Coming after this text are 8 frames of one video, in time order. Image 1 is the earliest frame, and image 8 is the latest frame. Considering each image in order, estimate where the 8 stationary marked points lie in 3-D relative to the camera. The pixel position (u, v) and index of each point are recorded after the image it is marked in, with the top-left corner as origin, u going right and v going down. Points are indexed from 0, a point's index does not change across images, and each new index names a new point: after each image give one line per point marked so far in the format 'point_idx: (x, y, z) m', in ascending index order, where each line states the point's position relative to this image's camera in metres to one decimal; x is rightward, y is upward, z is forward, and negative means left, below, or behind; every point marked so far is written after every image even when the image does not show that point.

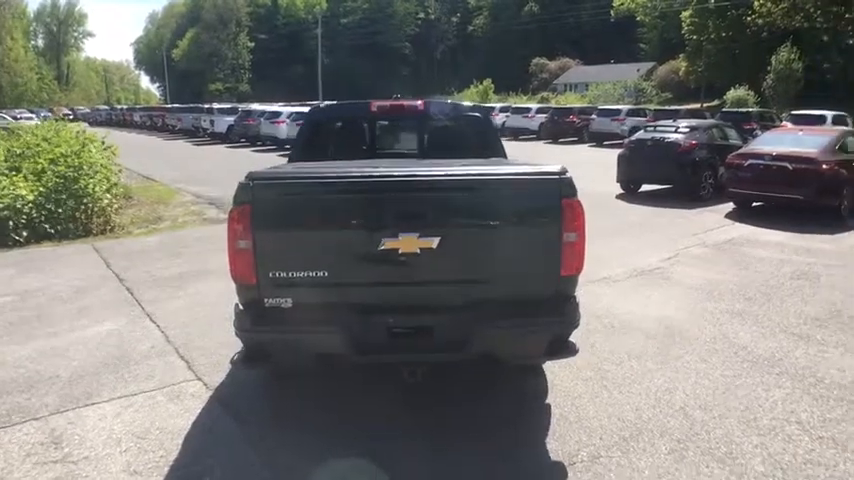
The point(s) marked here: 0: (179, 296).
0: (-2.5, -0.6, +7.4) m
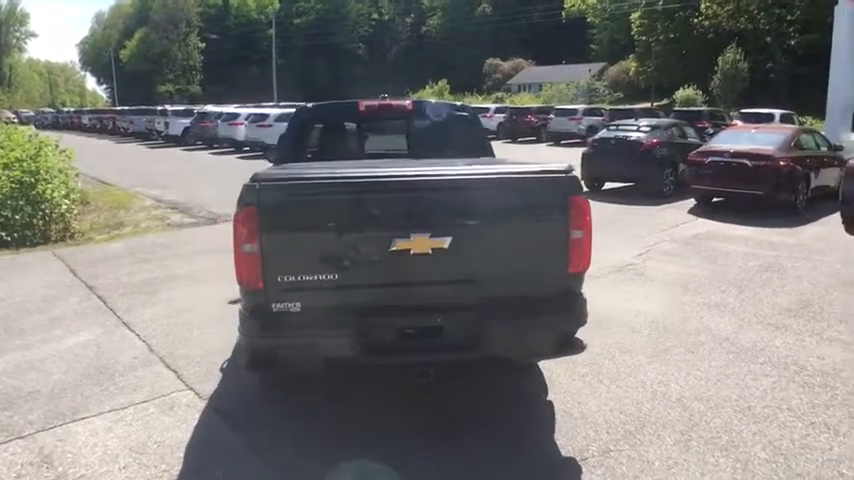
0: (-2.6, -0.6, +7.1) m
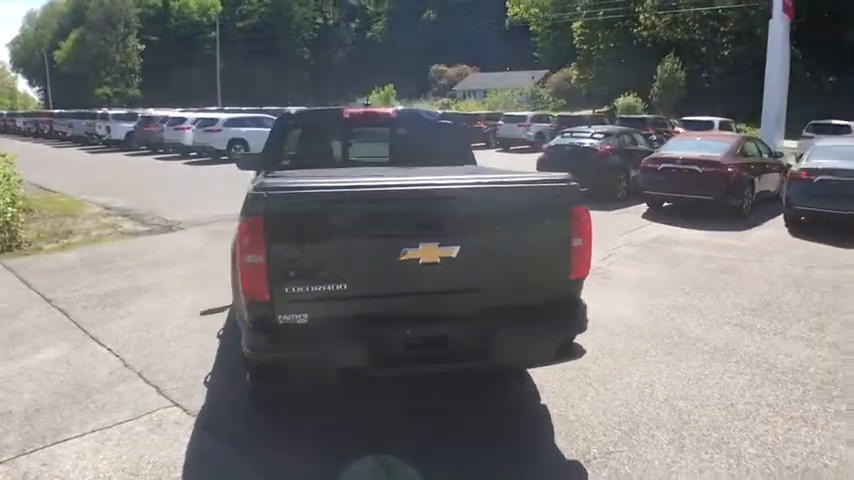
0: (-2.8, -0.7, +6.9) m
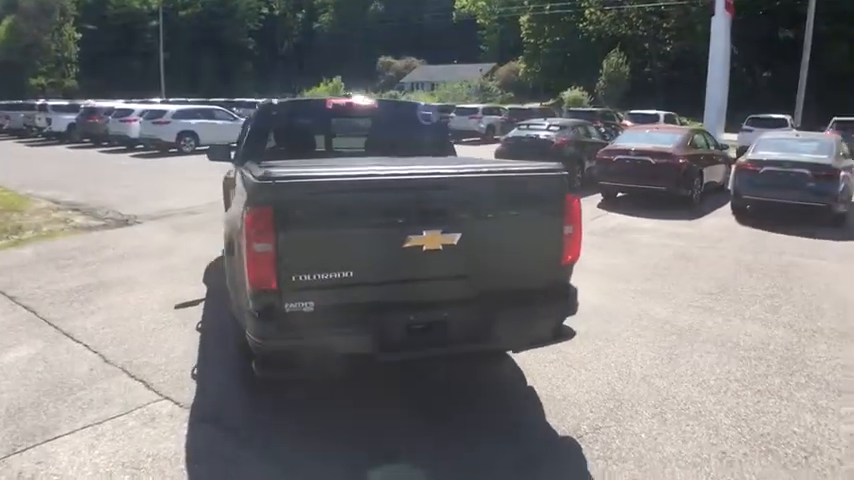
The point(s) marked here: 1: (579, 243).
0: (-3.1, -0.6, +6.8) m
1: (+1.0, 0.0, +4.8) m
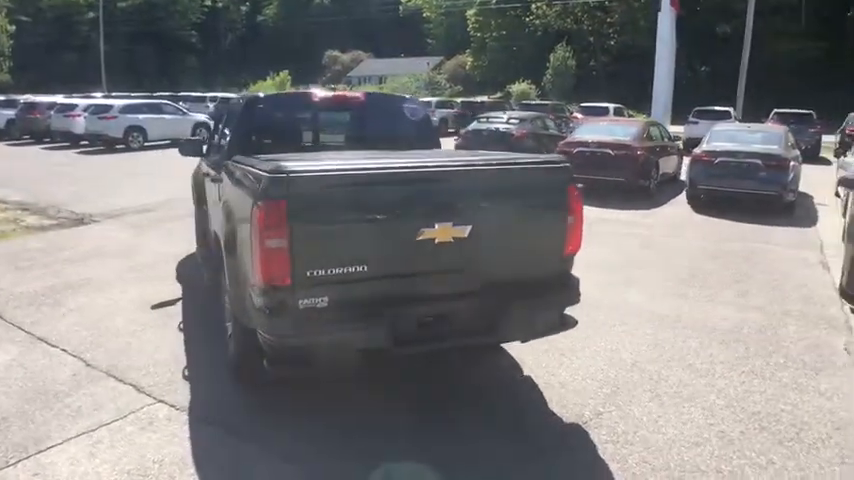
0: (-3.2, -0.6, +6.5) m
1: (+1.0, 0.0, +4.8) m
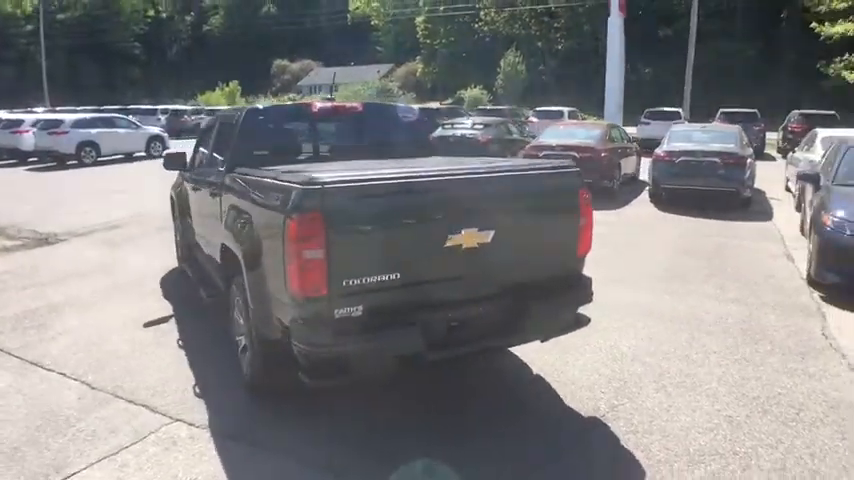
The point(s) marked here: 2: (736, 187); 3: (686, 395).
0: (-3.2, -0.8, +6.3) m
1: (+1.1, 0.0, +5.0) m
2: (+4.4, +0.7, +10.5) m
3: (+1.8, -1.1, +5.3) m
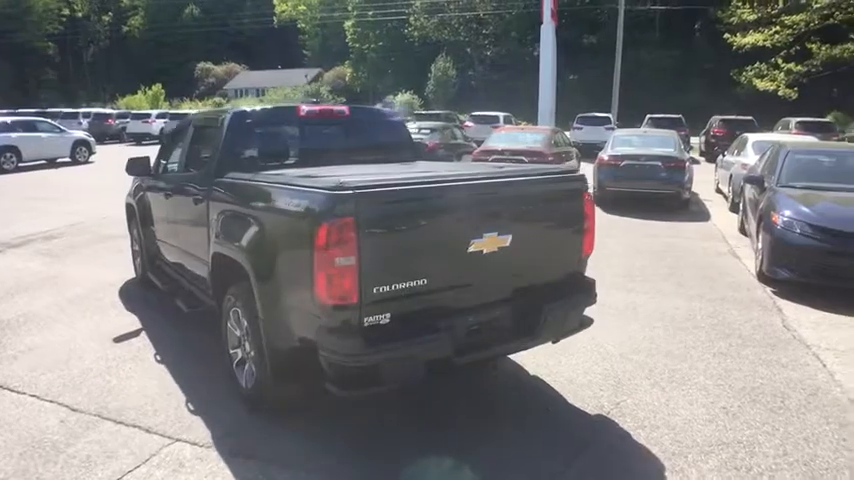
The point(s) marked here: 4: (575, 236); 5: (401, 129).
0: (-3.3, -0.9, +5.8) m
1: (+1.1, 0.0, +5.1) m
2: (+3.7, +0.7, +11.0) m
3: (+1.9, -1.1, +5.5) m
4: (+1.0, 0.0, +5.0) m
5: (-0.2, +0.9, +6.3) m
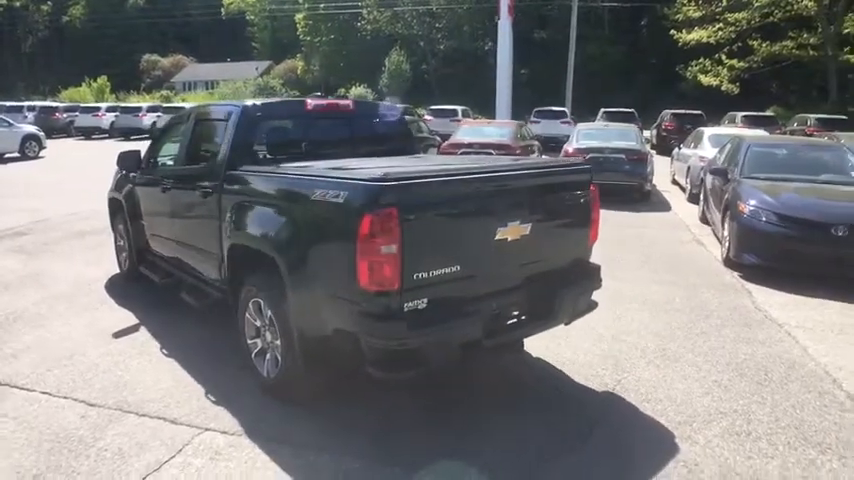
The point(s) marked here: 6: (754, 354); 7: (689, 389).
0: (-3.2, -0.9, +5.7) m
1: (+1.2, +0.1, +5.4) m
2: (+3.2, +0.9, +11.4) m
3: (+1.9, -1.0, +5.8) m
4: (+1.1, +0.1, +5.2) m
5: (-0.2, +1.0, +6.4) m
6: (+2.7, -1.0, +6.2) m
7: (+1.9, -1.1, +5.4) m
